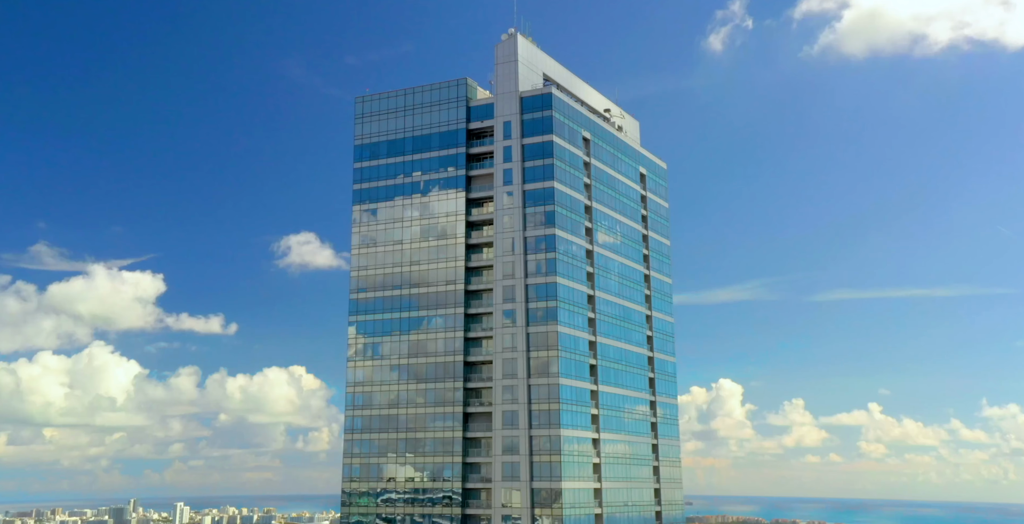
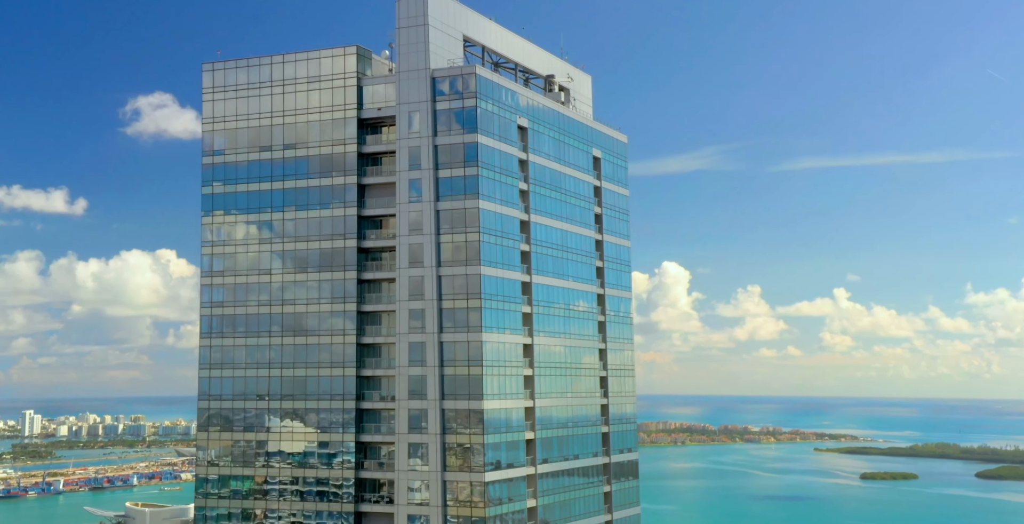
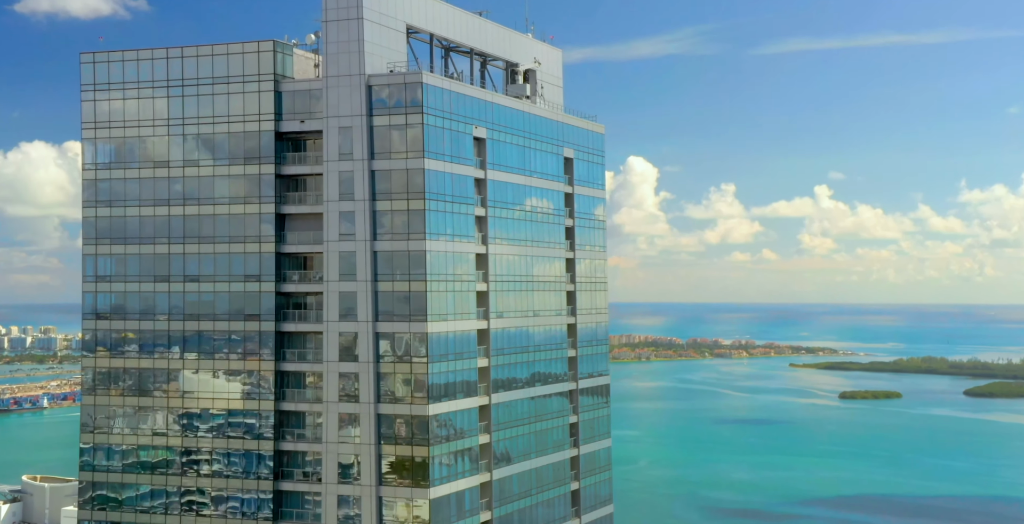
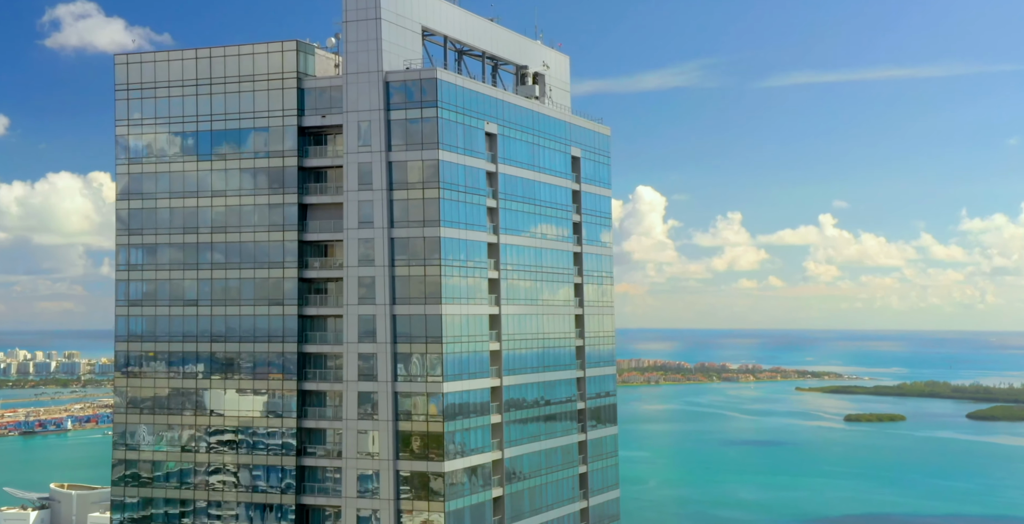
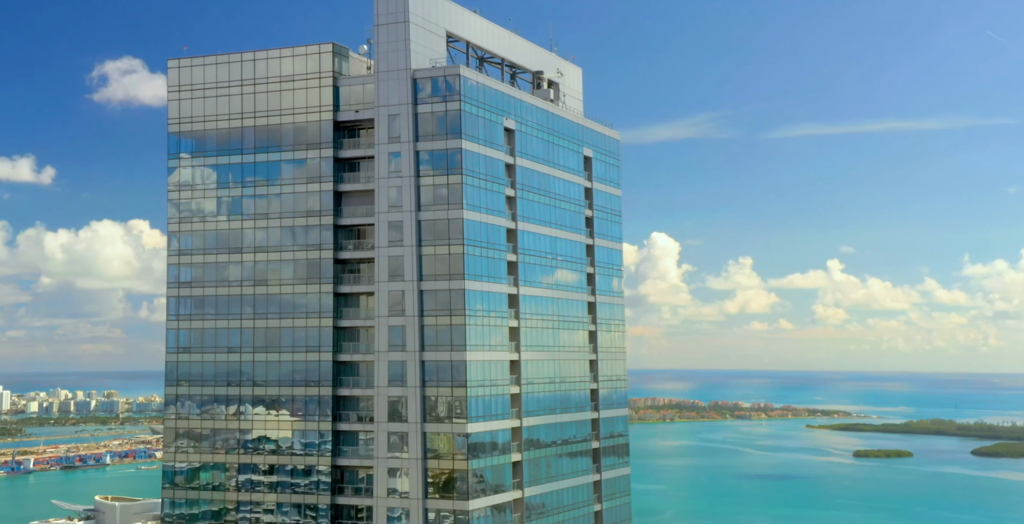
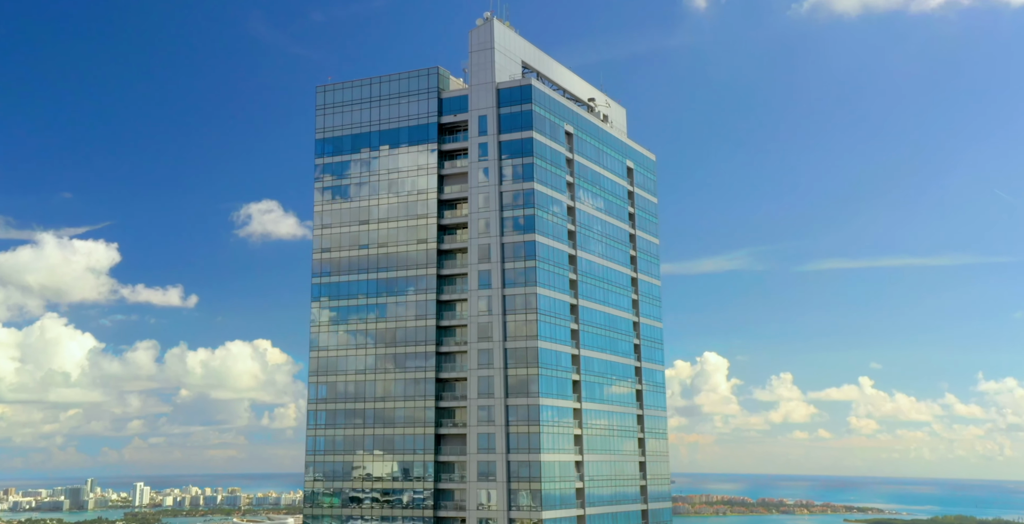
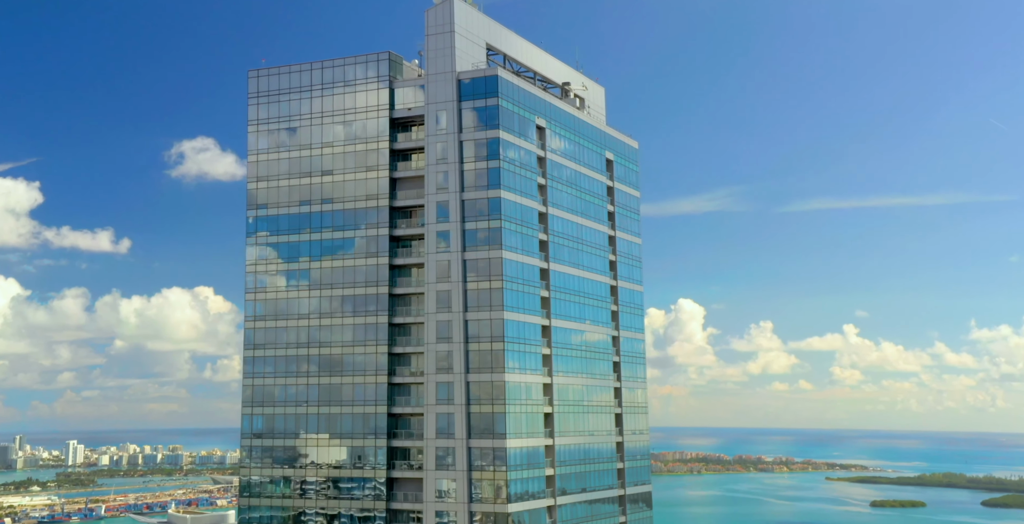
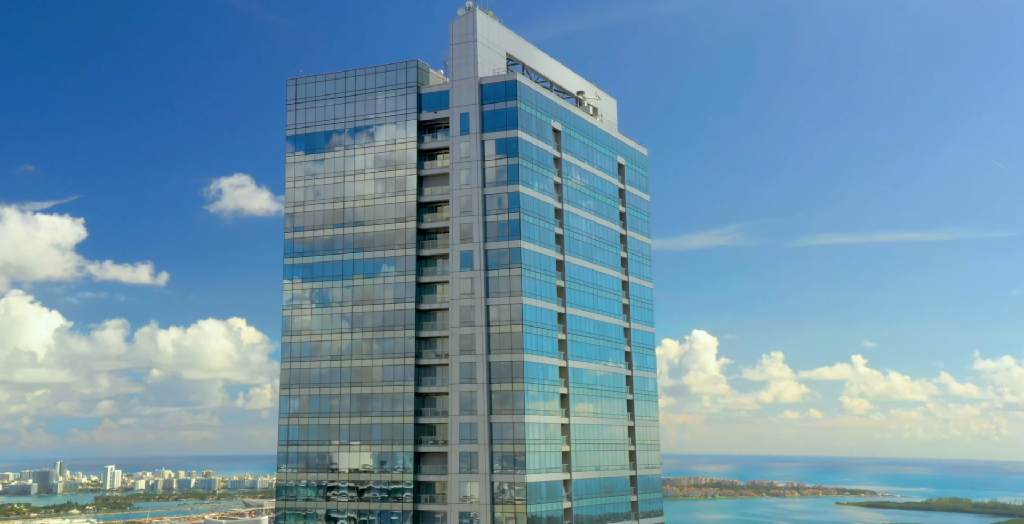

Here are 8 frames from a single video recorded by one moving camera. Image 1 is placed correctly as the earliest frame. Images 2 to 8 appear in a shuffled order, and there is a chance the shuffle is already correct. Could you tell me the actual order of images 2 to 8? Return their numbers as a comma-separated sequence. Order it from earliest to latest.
6, 8, 7, 2, 5, 4, 3
